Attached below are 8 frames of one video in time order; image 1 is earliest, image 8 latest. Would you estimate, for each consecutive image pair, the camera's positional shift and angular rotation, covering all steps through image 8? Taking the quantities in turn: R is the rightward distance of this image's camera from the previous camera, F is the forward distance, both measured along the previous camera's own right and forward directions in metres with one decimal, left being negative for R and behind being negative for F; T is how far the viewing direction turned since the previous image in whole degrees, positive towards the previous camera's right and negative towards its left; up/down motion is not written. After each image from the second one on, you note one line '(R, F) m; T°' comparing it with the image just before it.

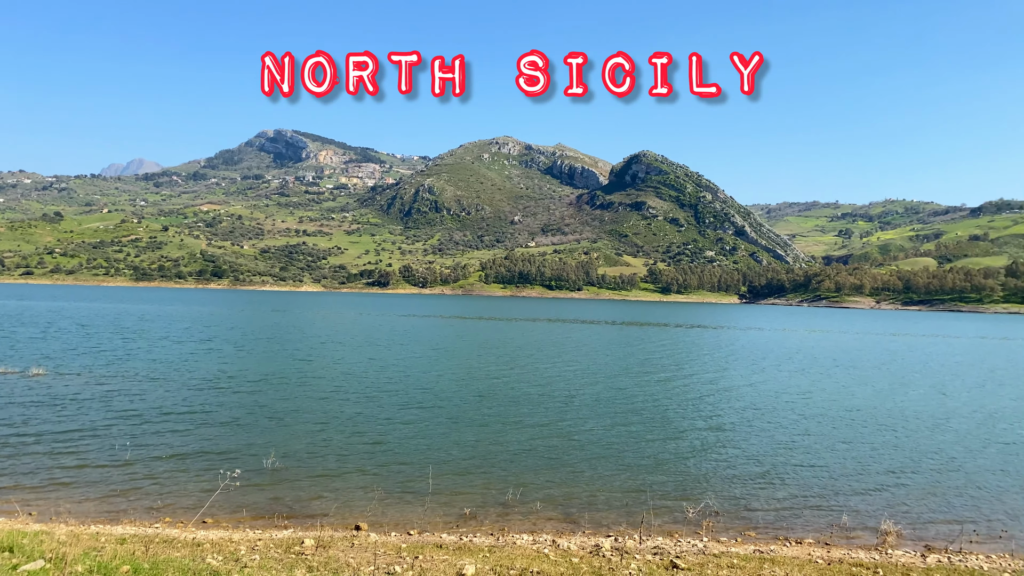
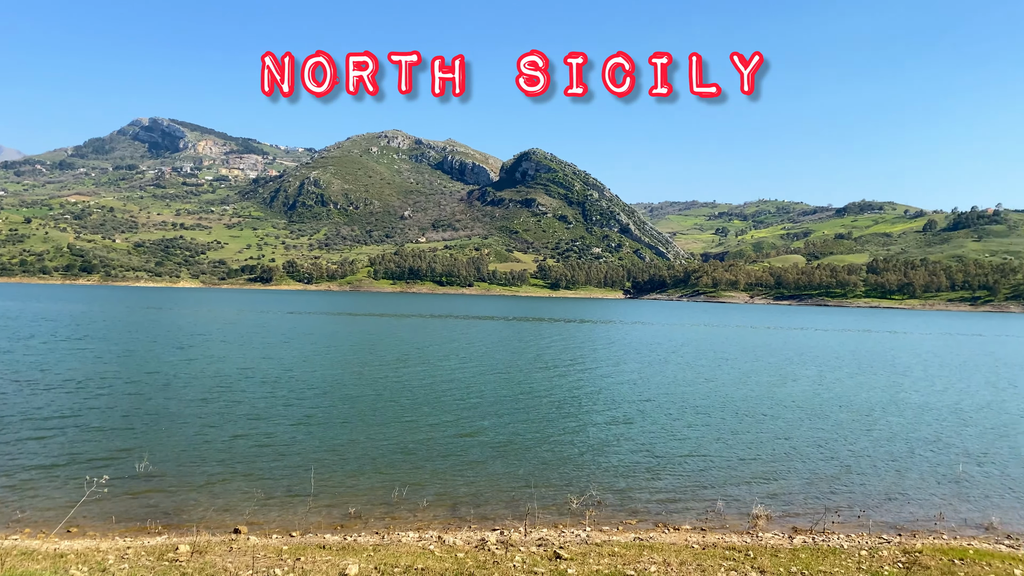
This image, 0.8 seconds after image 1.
(+0.4, -0.1) m; +7°
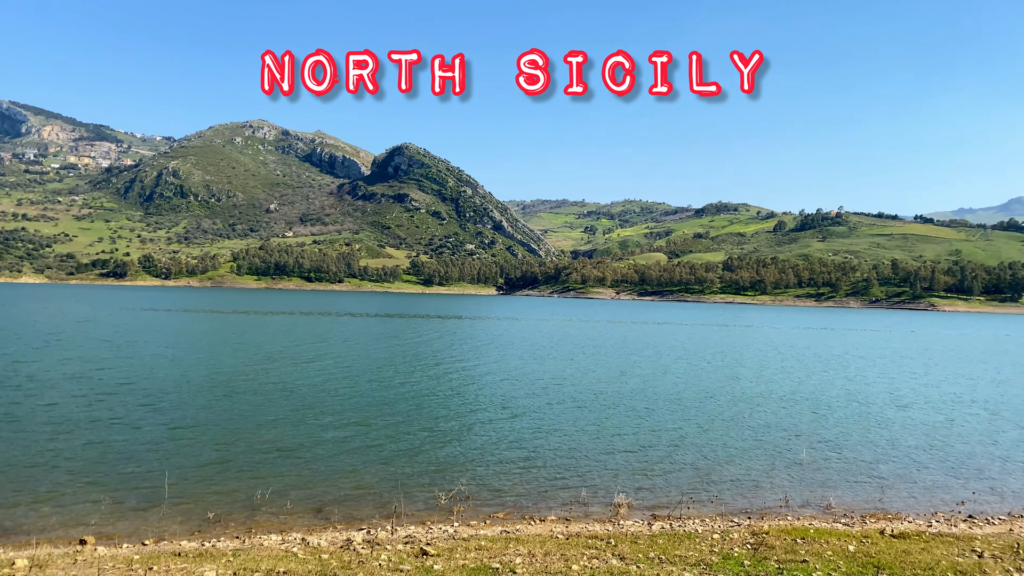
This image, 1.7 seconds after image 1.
(+0.5, -0.2) m; +9°
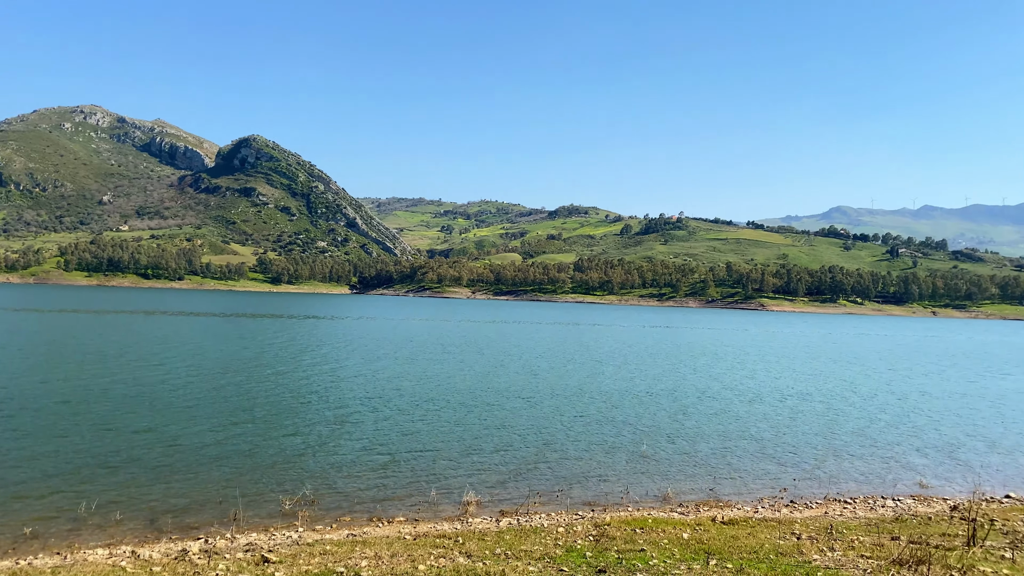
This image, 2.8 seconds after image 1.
(+0.5, -0.1) m; +10°
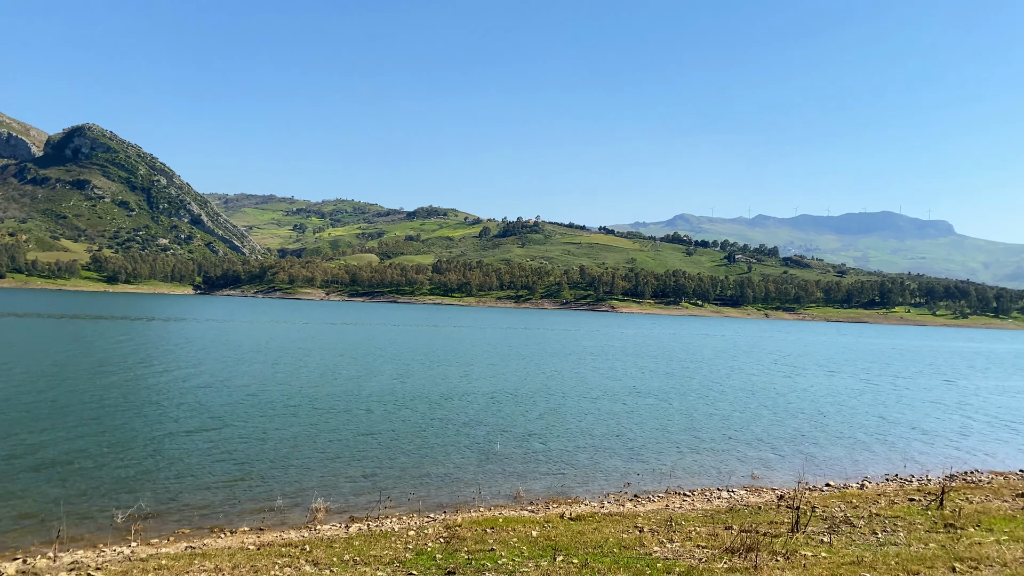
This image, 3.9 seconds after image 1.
(+0.5, 0.0) m; +10°
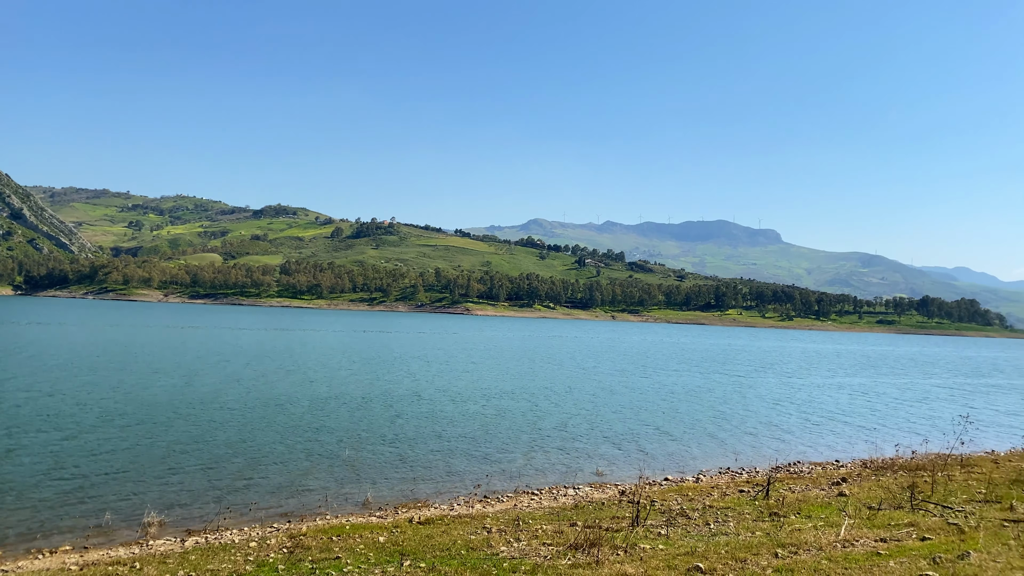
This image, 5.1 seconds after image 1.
(+0.6, +0.1) m; +10°
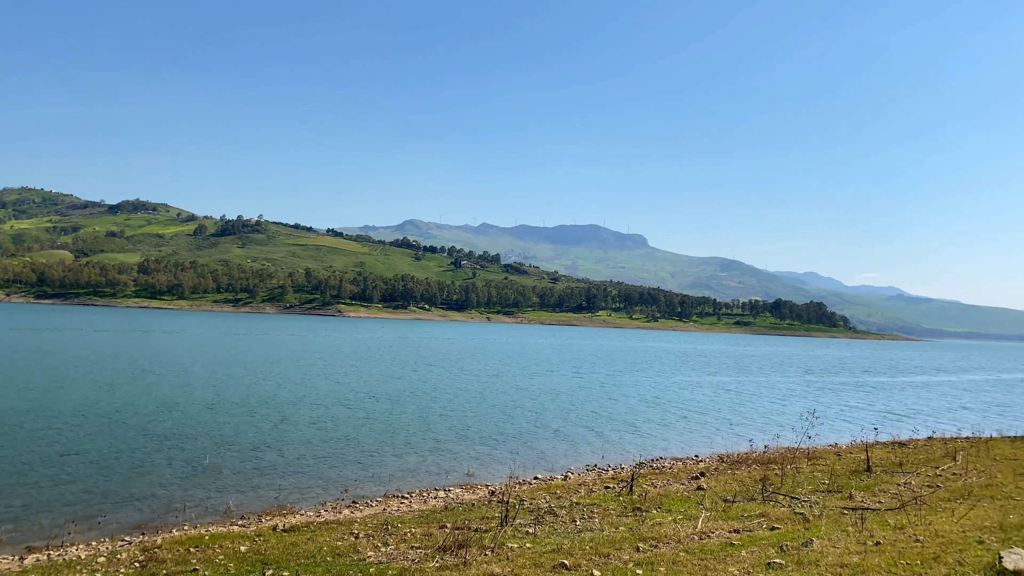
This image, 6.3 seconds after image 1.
(+0.7, 0.0) m; +8°
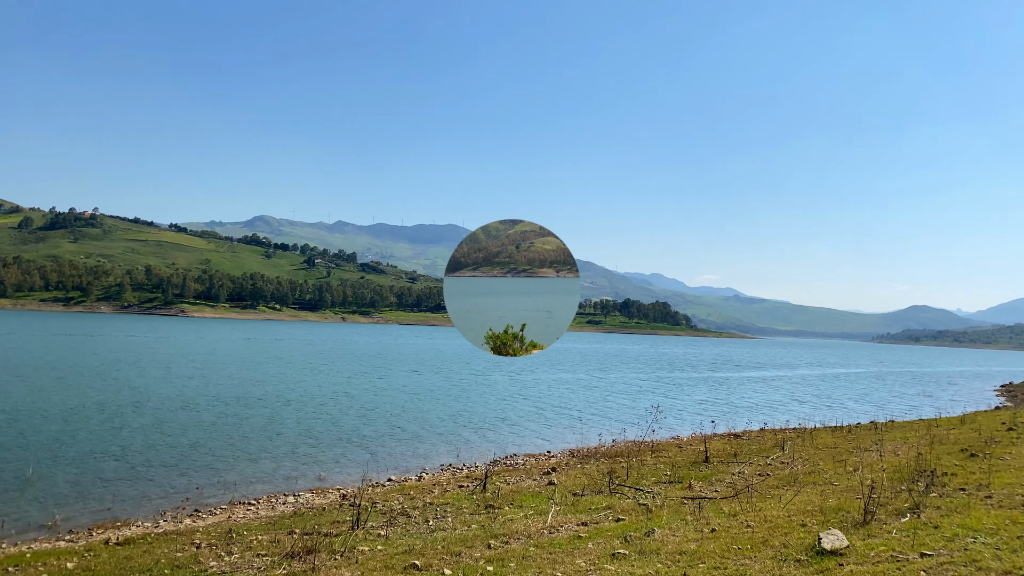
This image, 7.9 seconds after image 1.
(+0.6, -0.1) m; +10°
